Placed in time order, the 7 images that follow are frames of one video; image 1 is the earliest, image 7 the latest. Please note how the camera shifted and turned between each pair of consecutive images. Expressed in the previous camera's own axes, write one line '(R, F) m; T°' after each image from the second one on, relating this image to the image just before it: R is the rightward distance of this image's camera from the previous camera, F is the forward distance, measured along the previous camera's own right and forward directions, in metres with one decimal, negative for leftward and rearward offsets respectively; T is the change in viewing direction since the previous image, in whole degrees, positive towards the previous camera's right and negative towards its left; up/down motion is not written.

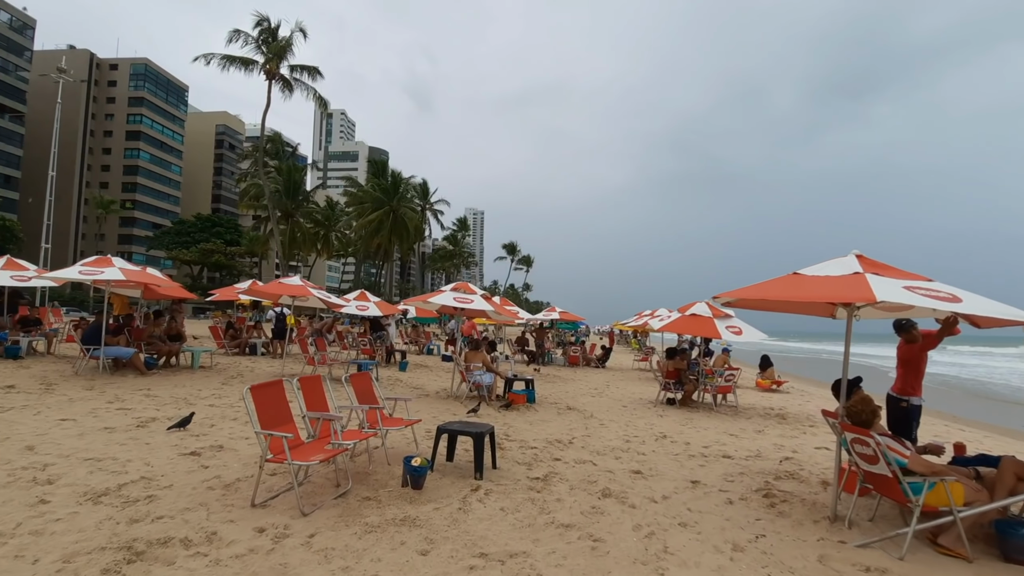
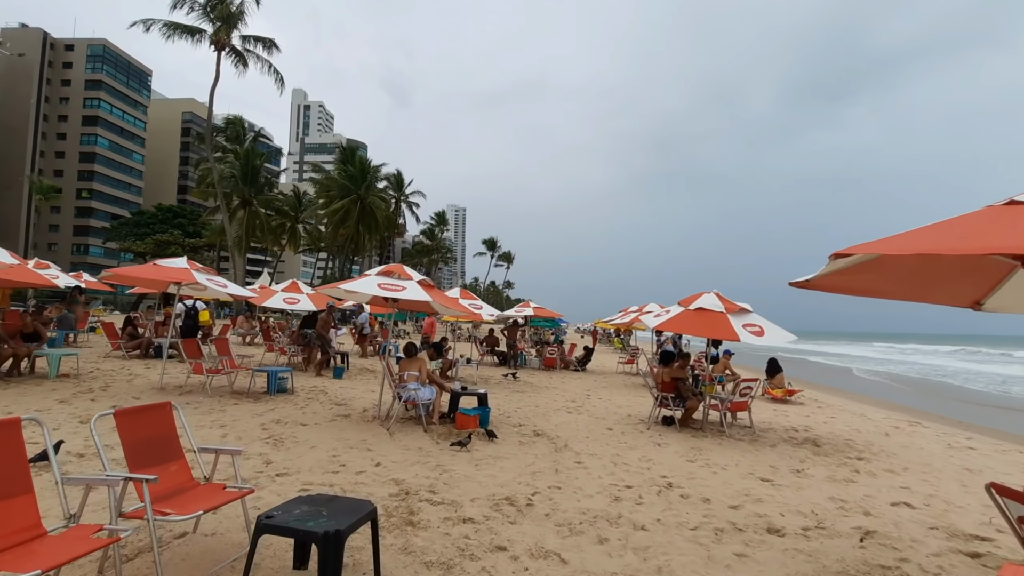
(+0.5, +2.6) m; +2°
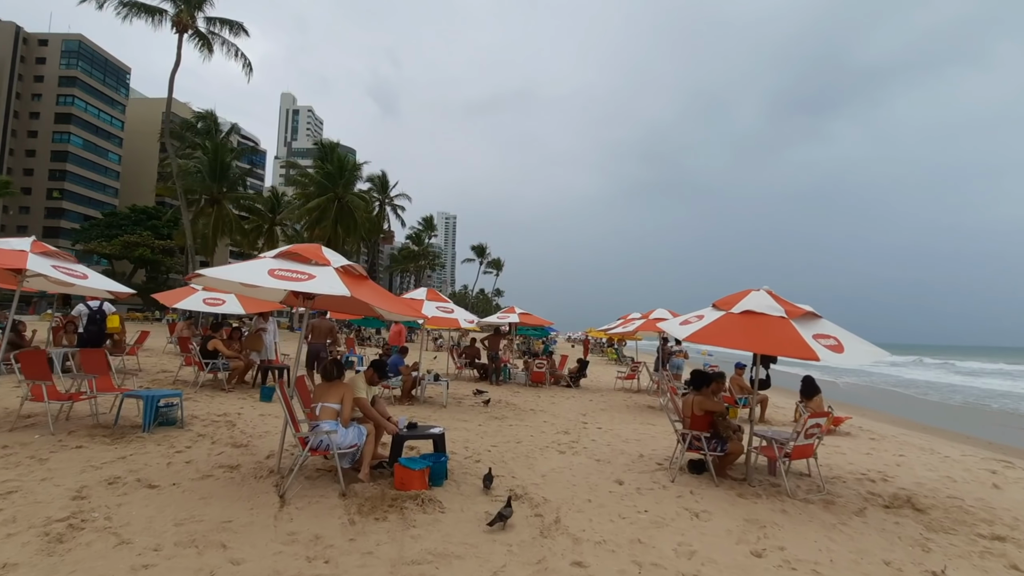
(+0.2, +2.5) m; +1°
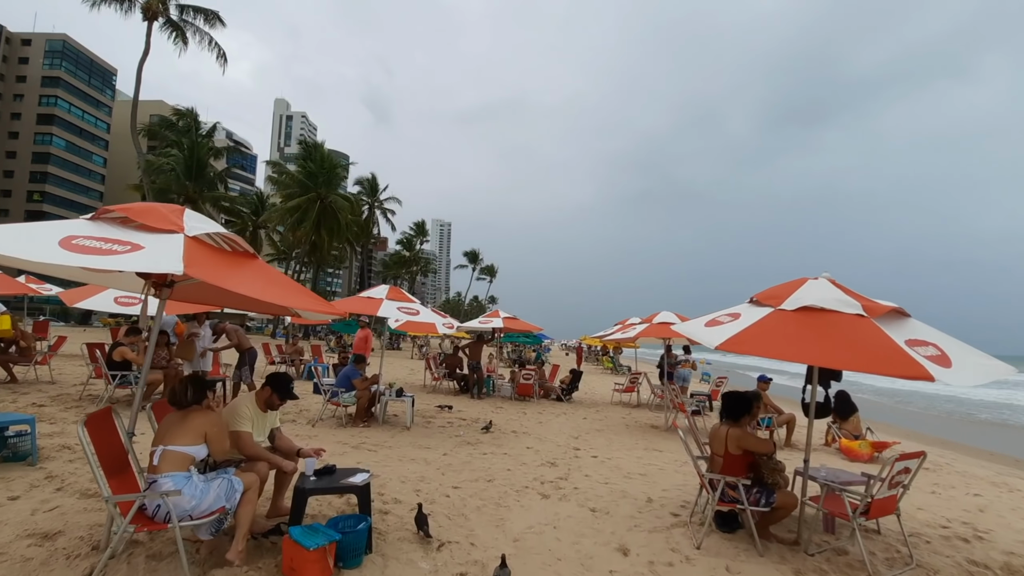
(+0.3, +1.7) m; +1°
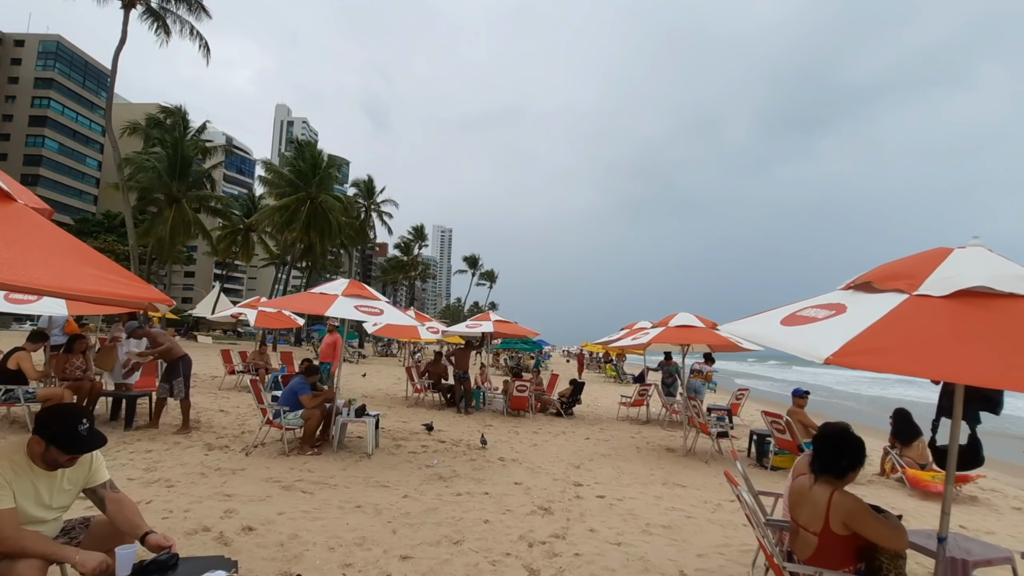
(+0.2, +1.6) m; 0°
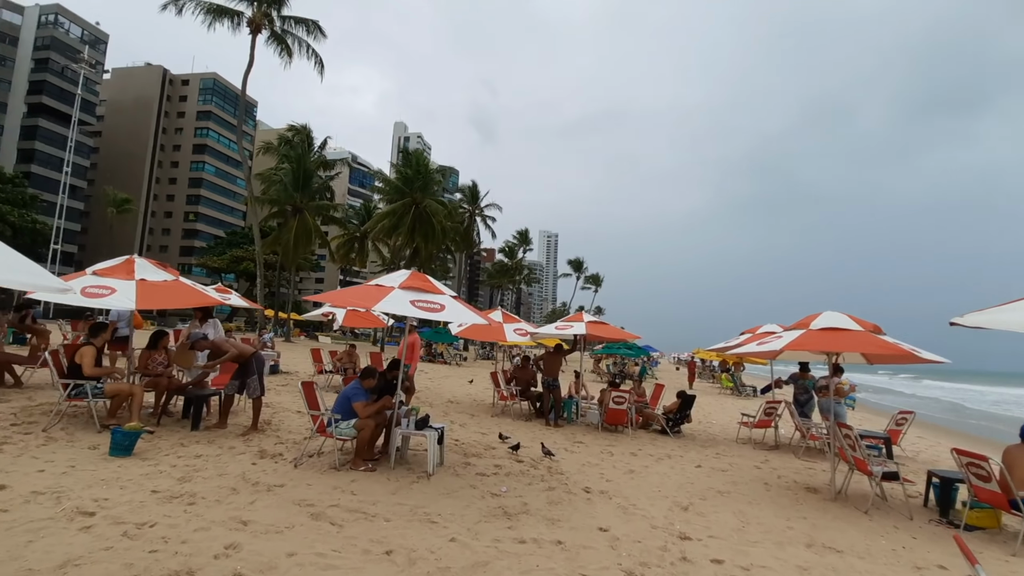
(+0.2, +1.3) m; -12°
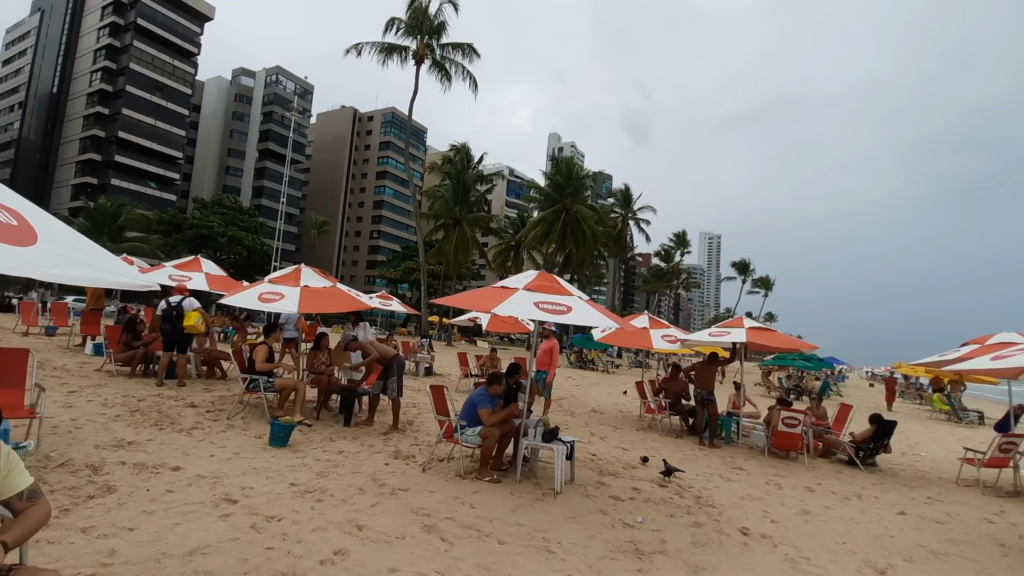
(+0.2, +0.5) m; -17°
